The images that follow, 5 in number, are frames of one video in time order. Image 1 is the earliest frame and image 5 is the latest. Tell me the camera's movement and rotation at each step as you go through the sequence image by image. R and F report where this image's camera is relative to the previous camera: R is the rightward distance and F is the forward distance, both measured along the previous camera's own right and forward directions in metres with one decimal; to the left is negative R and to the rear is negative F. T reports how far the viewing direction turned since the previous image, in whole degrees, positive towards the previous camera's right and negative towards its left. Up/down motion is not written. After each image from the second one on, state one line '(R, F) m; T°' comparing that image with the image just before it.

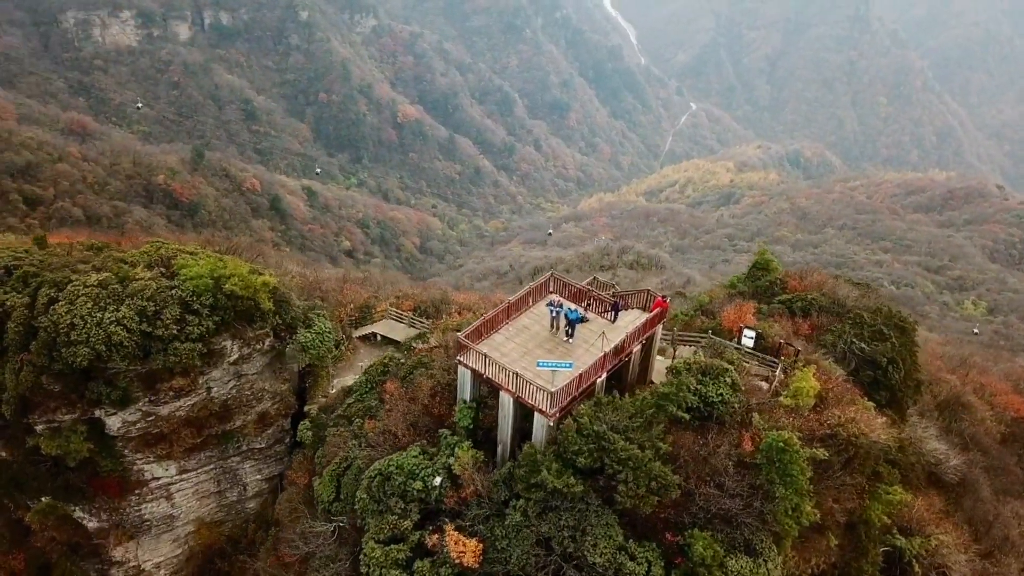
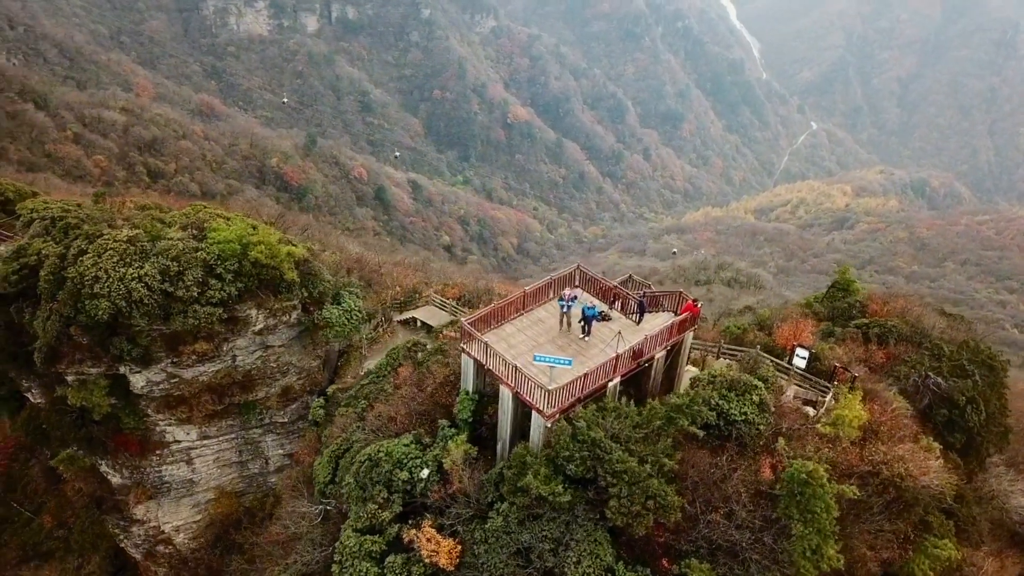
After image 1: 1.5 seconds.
(+1.5, +1.2) m; -7°
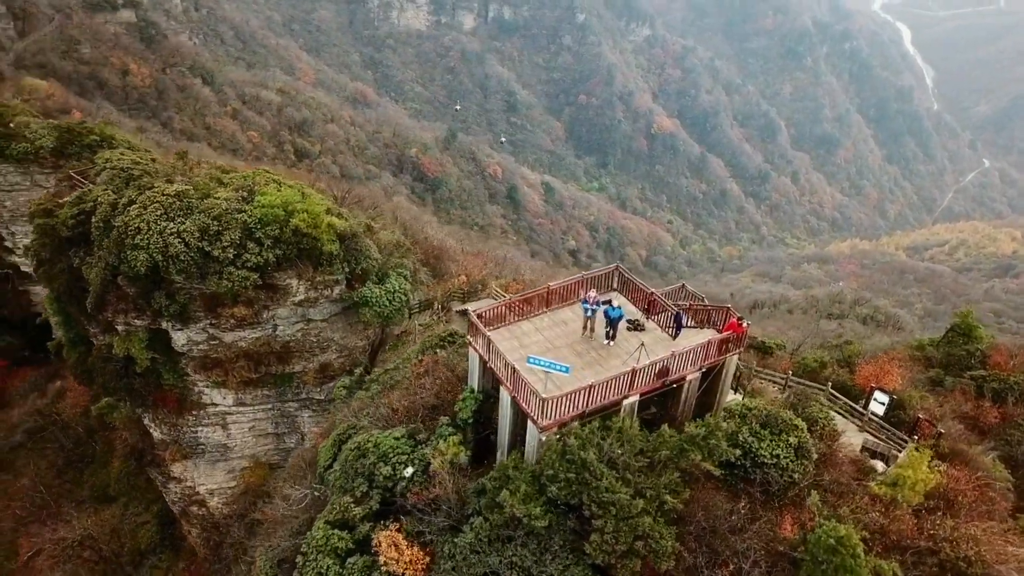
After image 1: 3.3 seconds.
(+1.8, +1.6) m; -9°
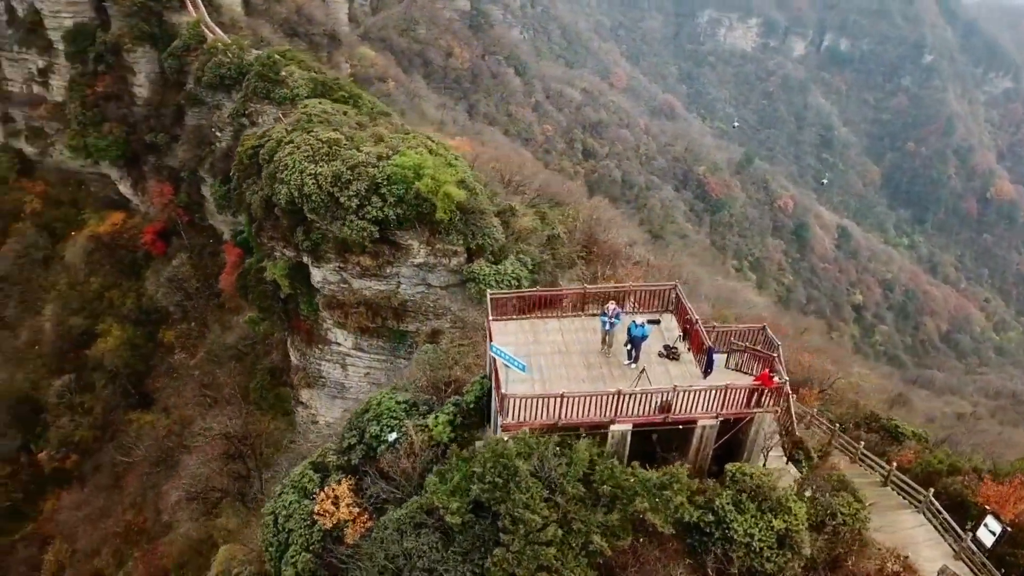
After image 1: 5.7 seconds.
(+3.7, +1.3) m; -19°
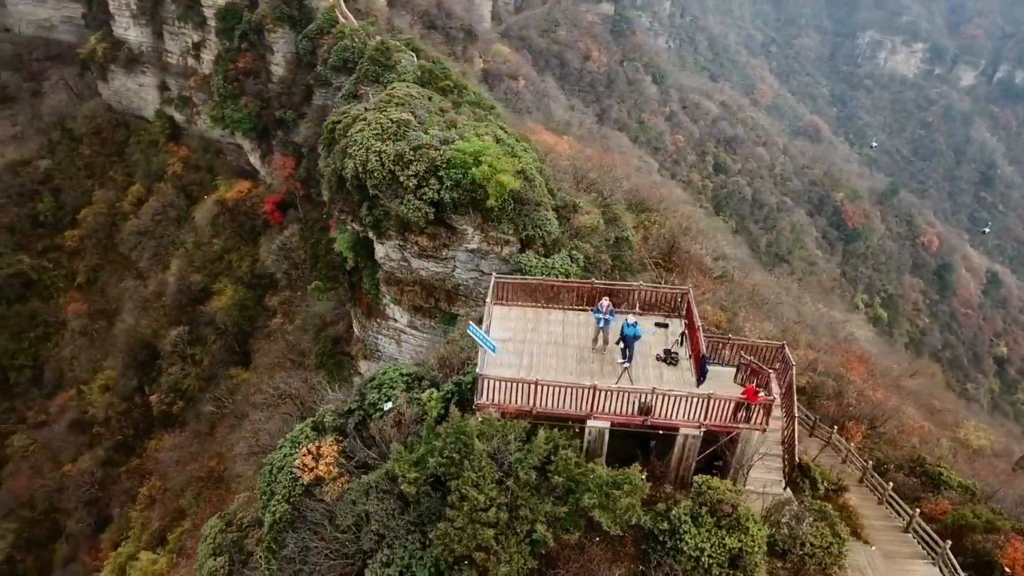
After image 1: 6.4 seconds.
(+1.8, +0.1) m; -9°
